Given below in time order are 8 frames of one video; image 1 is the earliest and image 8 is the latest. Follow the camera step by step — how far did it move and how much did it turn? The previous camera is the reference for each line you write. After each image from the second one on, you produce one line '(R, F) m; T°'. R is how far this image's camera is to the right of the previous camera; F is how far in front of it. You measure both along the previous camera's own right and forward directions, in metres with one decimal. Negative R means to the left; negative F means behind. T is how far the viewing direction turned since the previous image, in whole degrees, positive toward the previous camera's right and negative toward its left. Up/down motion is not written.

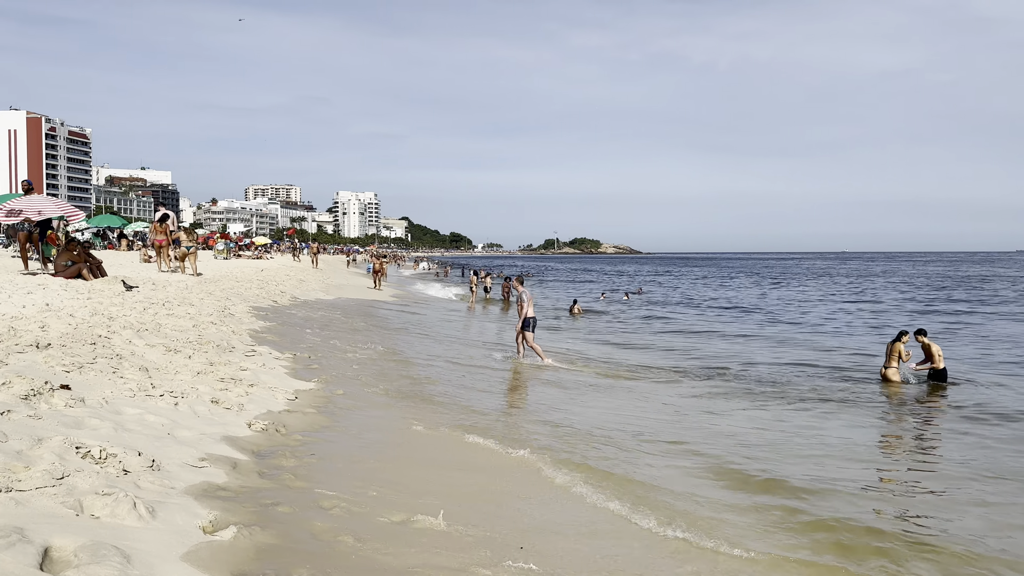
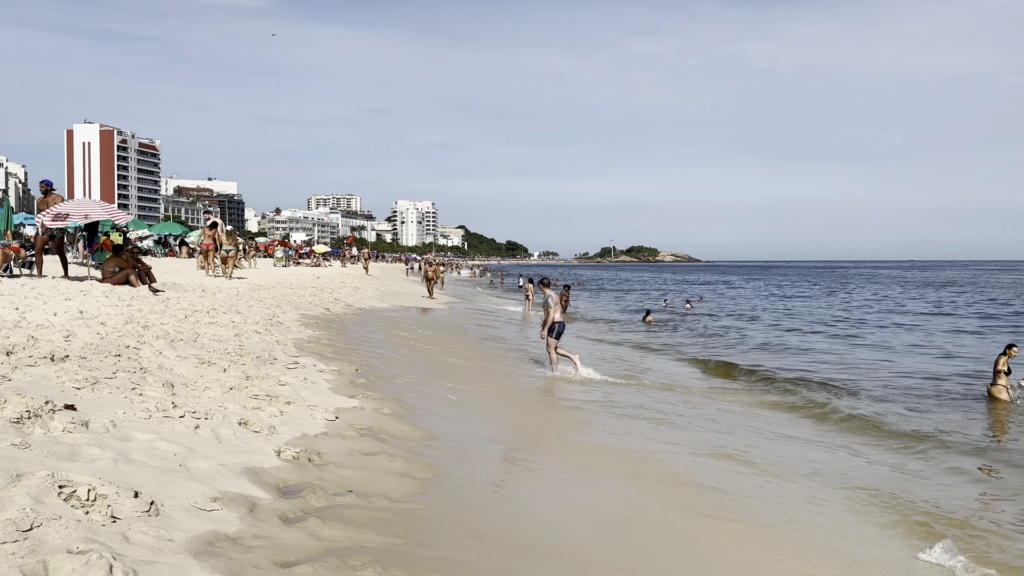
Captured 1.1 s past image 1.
(-0.1, +0.8) m; -4°
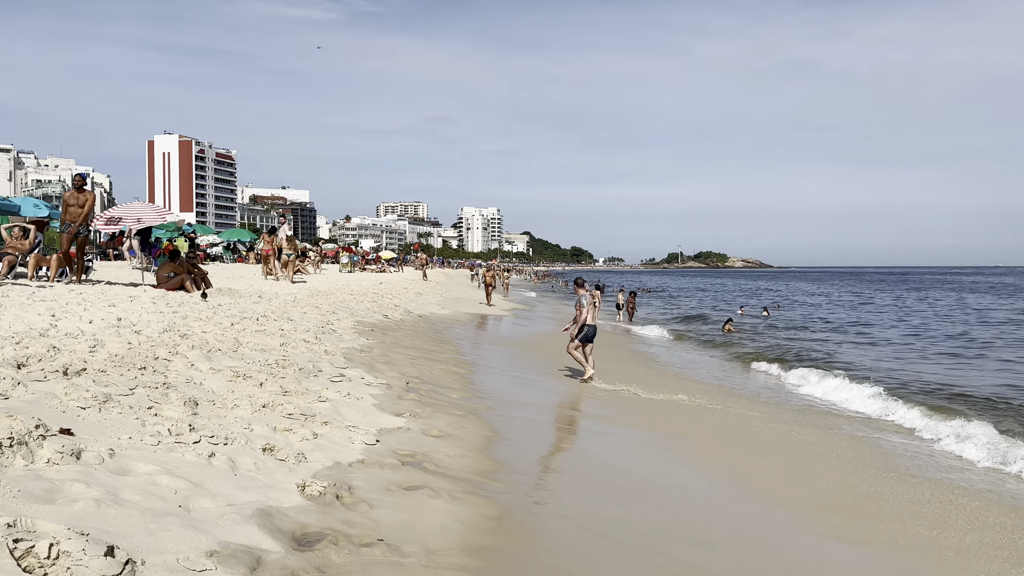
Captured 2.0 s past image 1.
(0.0, +0.8) m; -5°
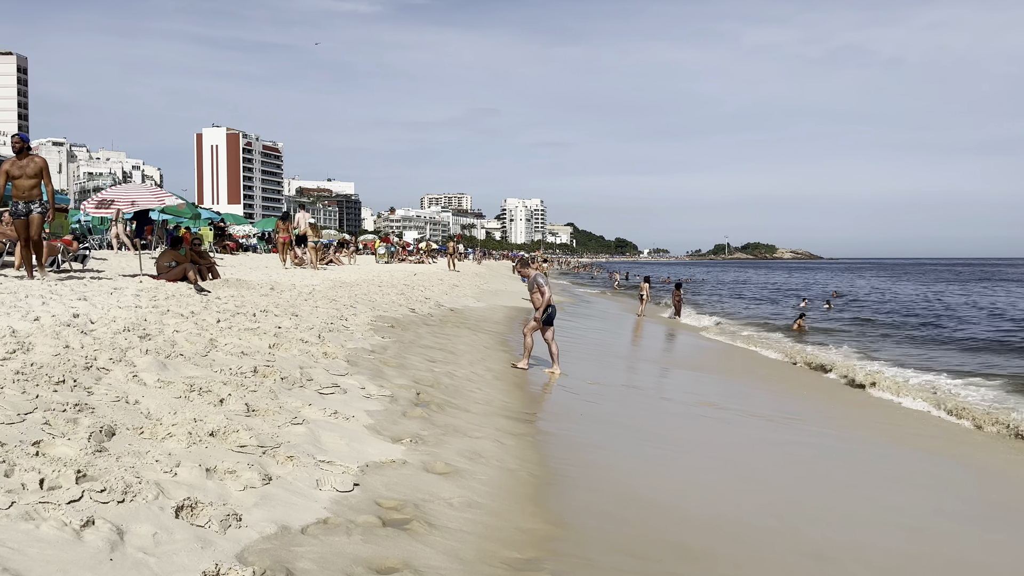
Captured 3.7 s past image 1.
(+0.1, +1.4) m; -3°
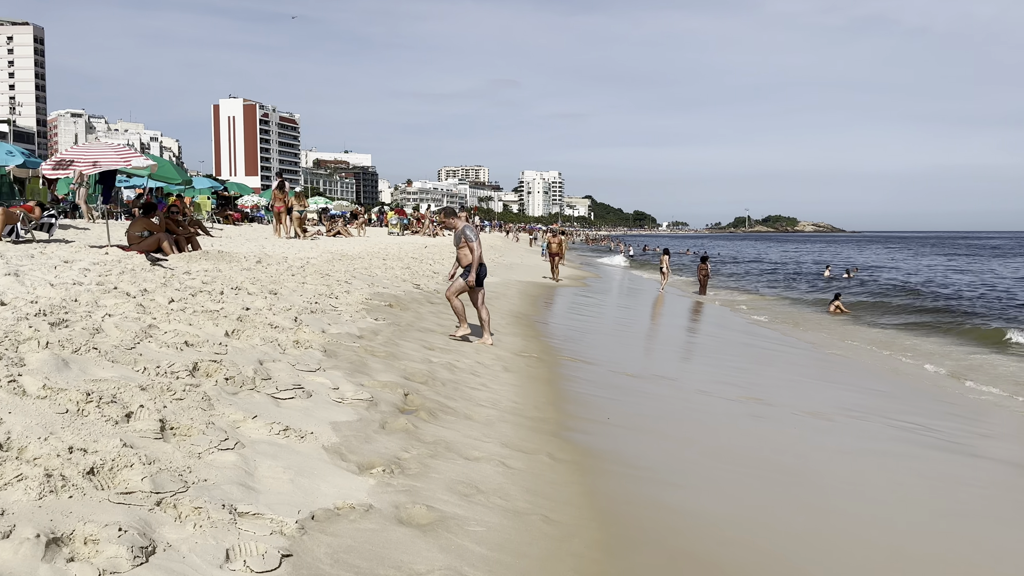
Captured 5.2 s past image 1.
(0.0, +1.3) m; -1°
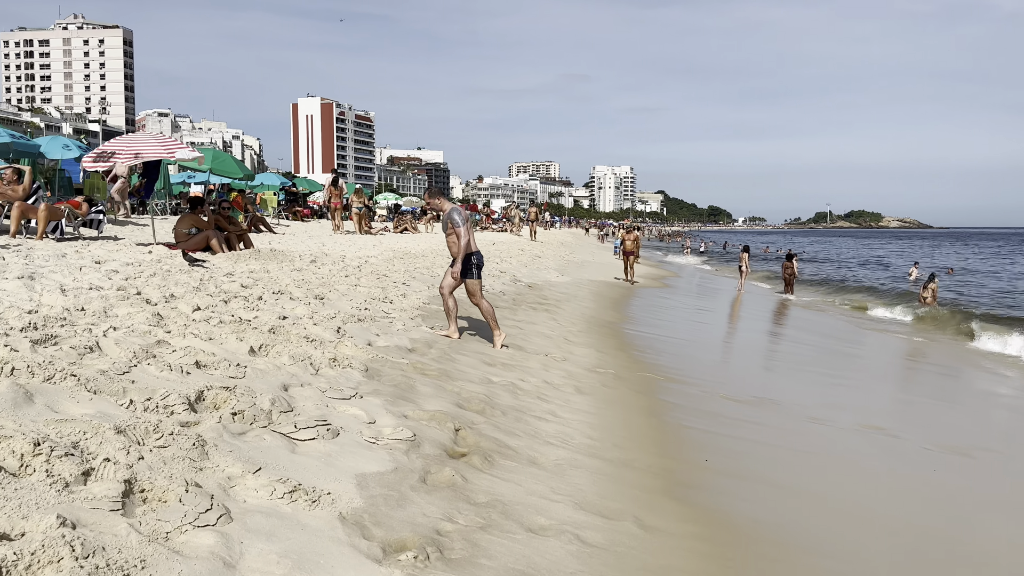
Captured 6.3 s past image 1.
(0.0, +1.0) m; -5°
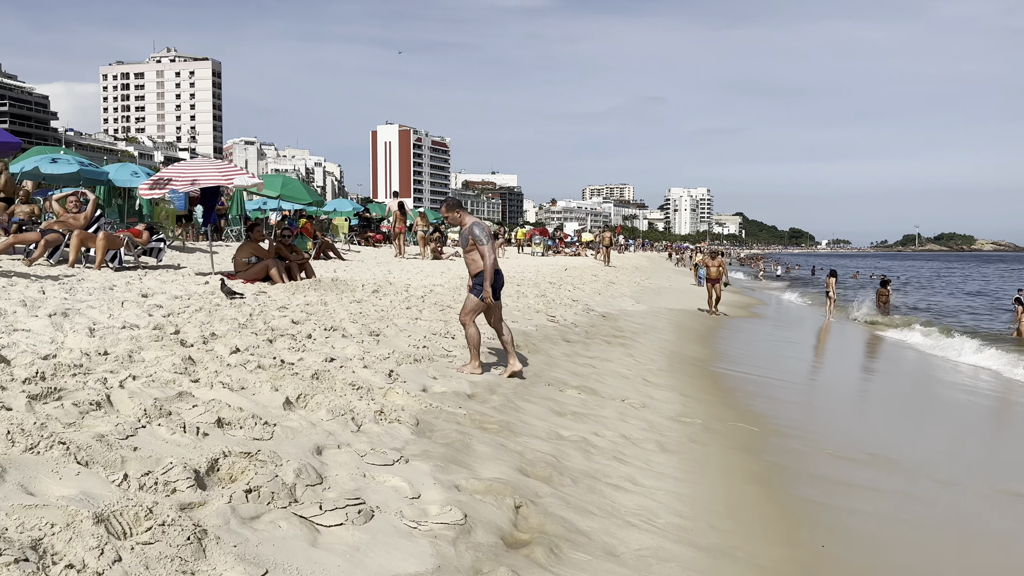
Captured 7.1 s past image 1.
(0.0, +0.7) m; -5°
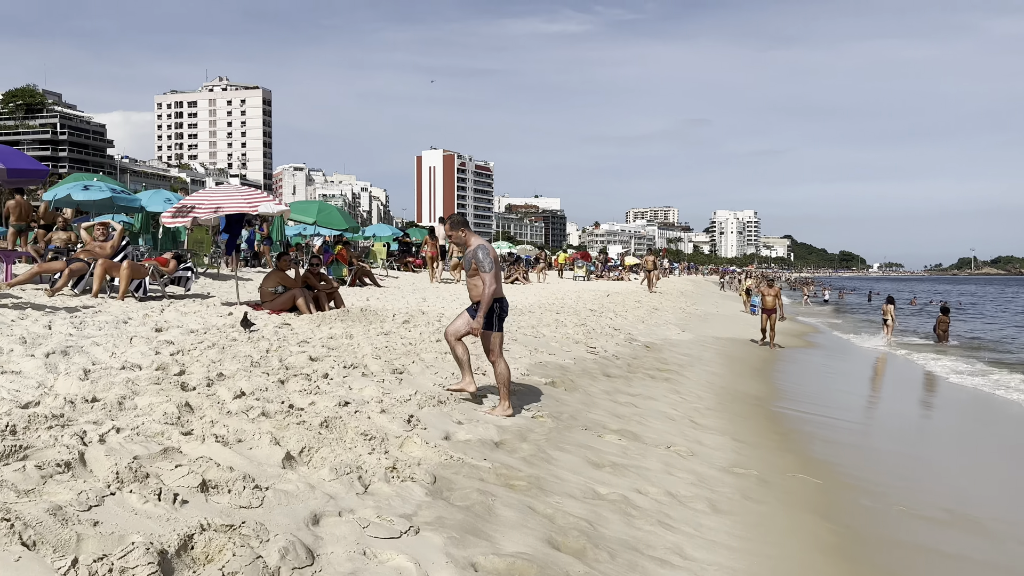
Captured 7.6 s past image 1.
(+0.1, +0.5) m; -3°
